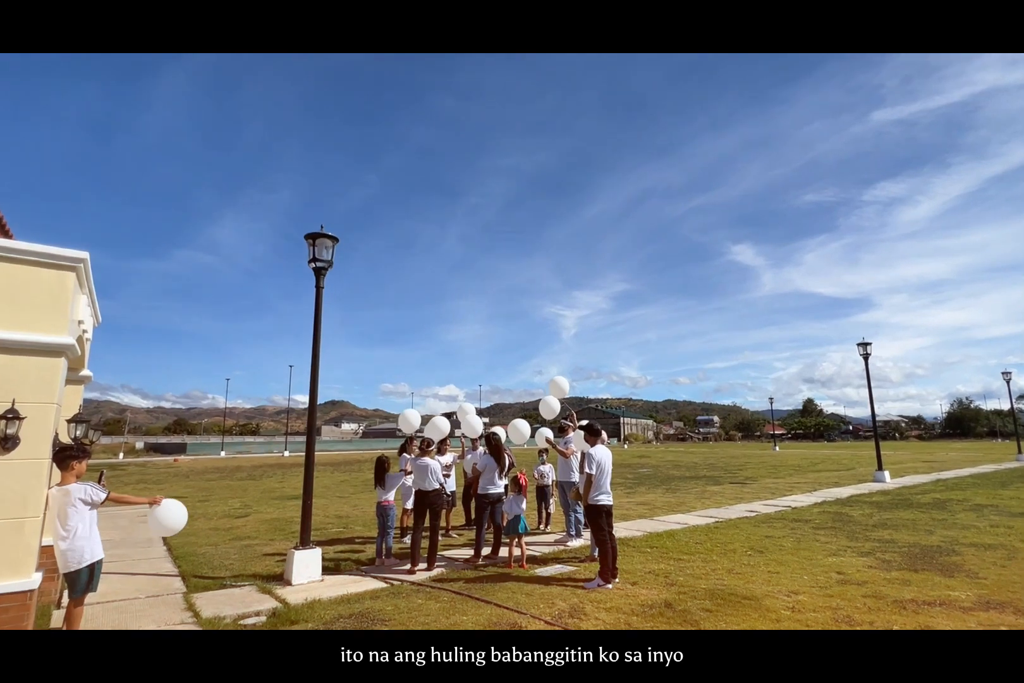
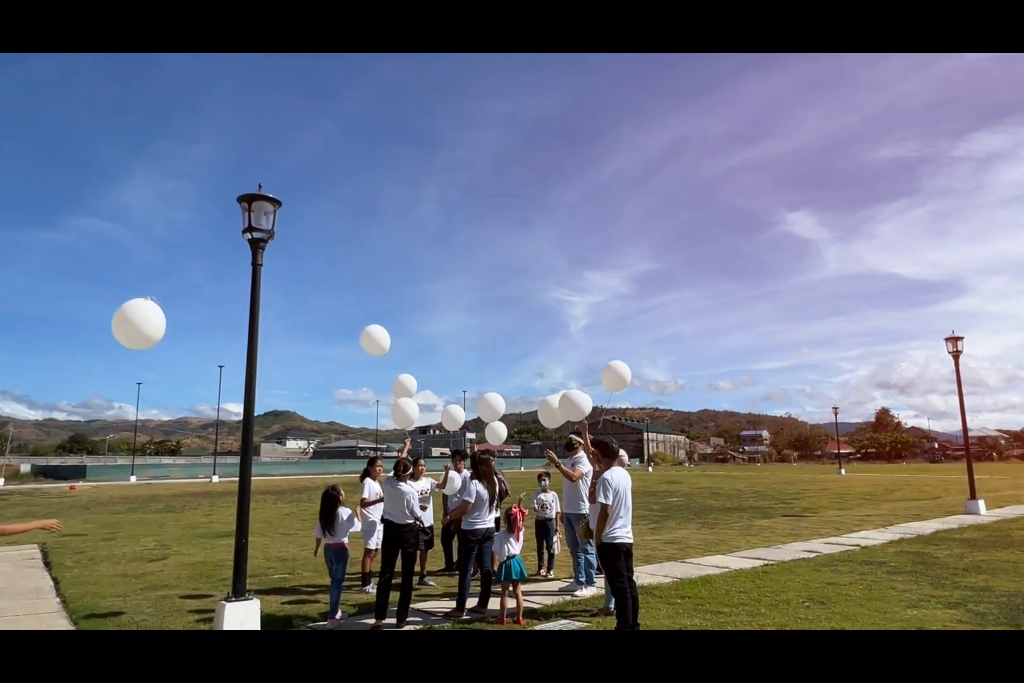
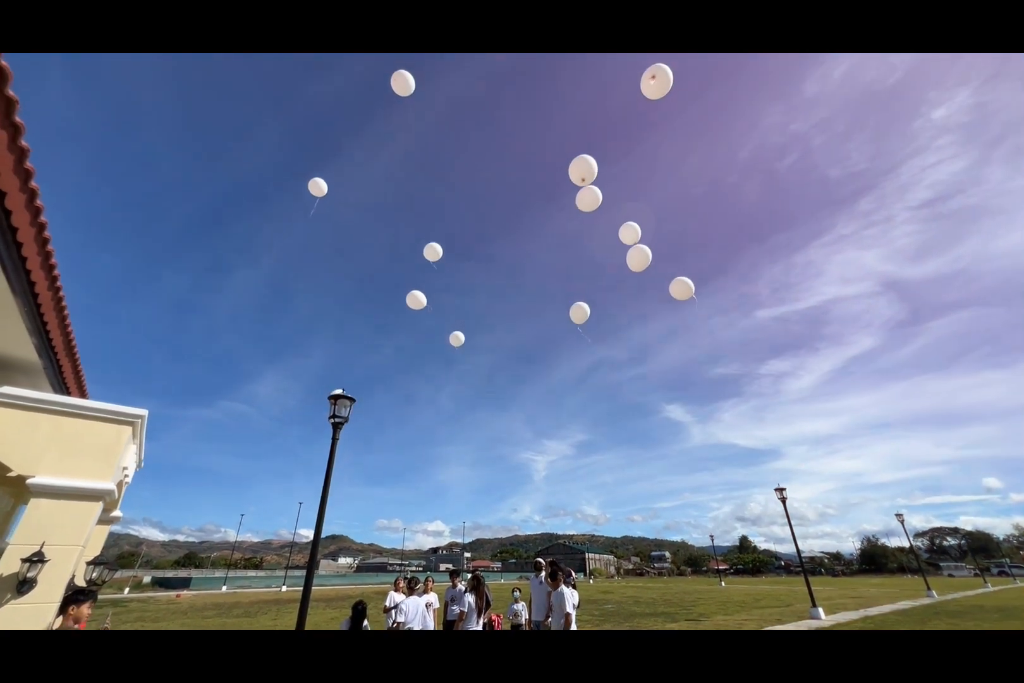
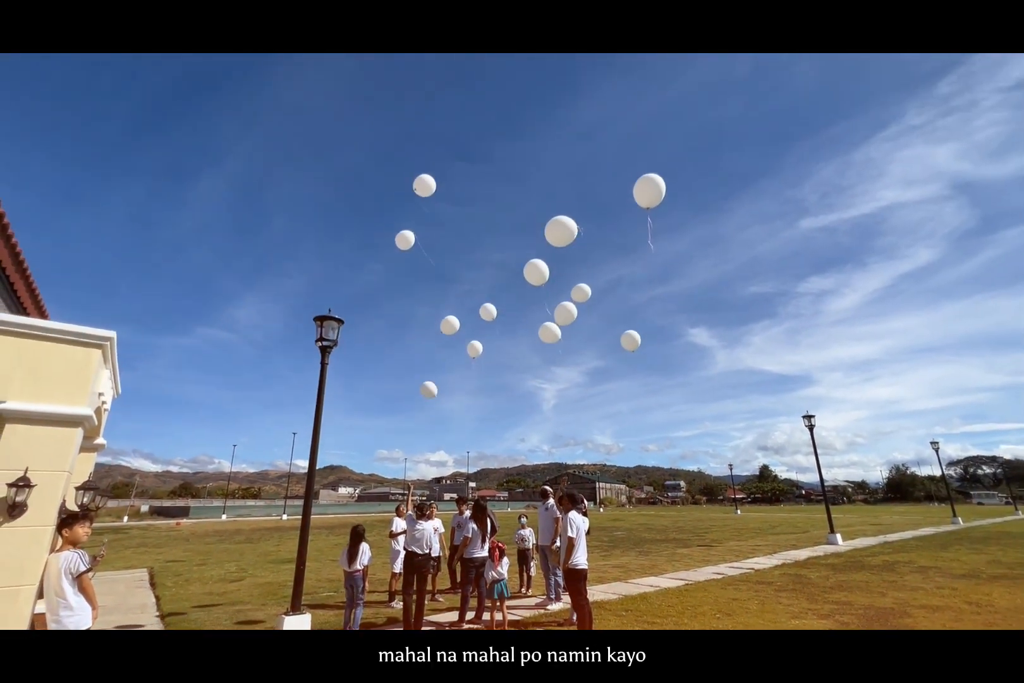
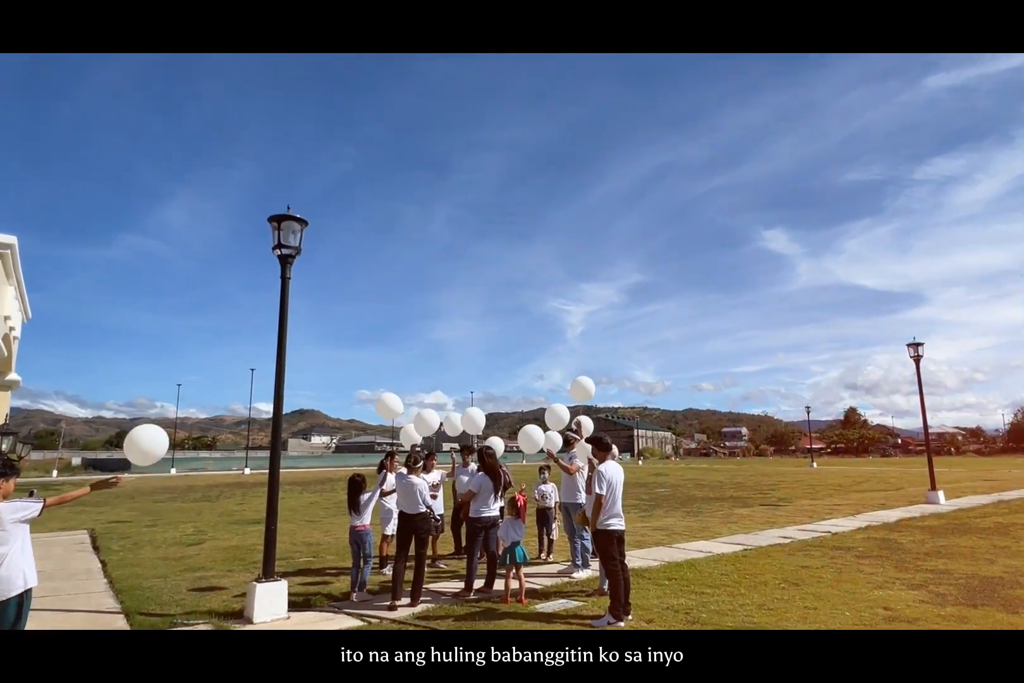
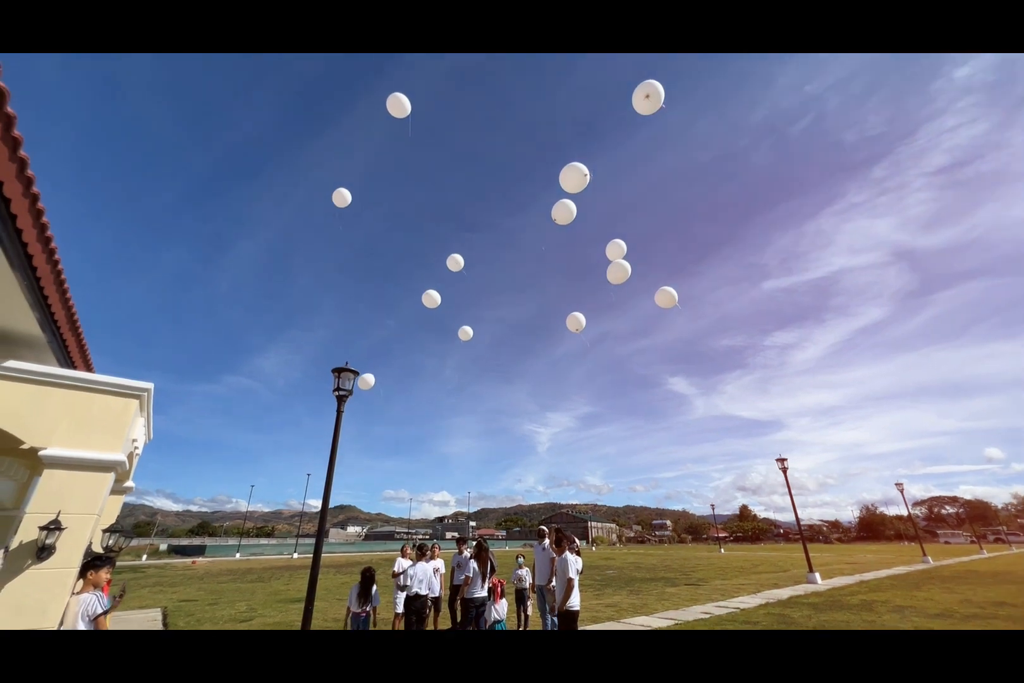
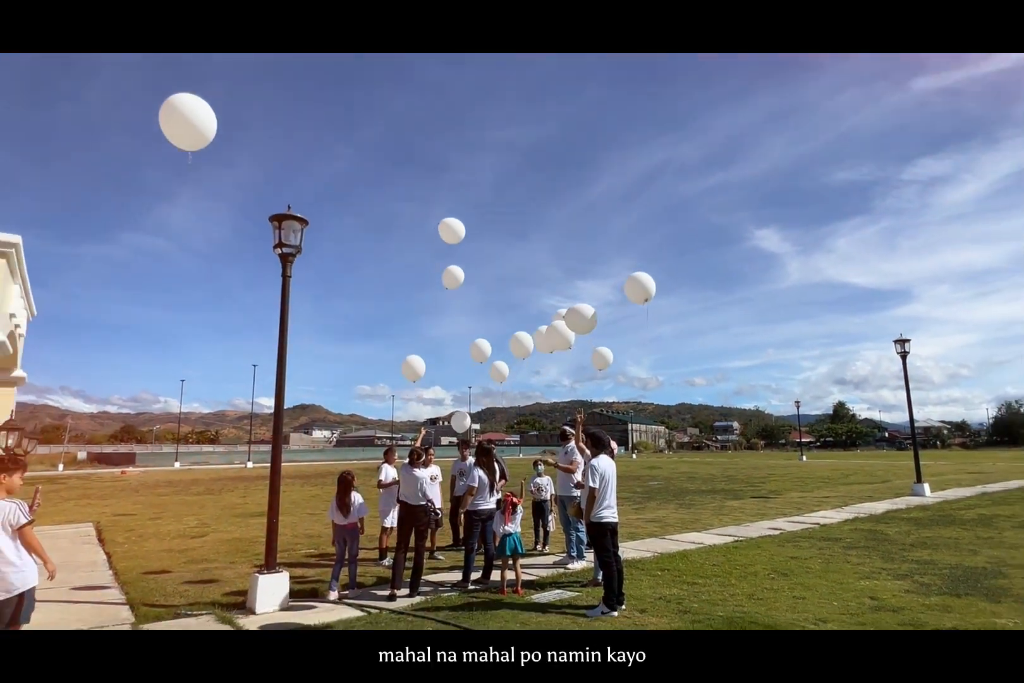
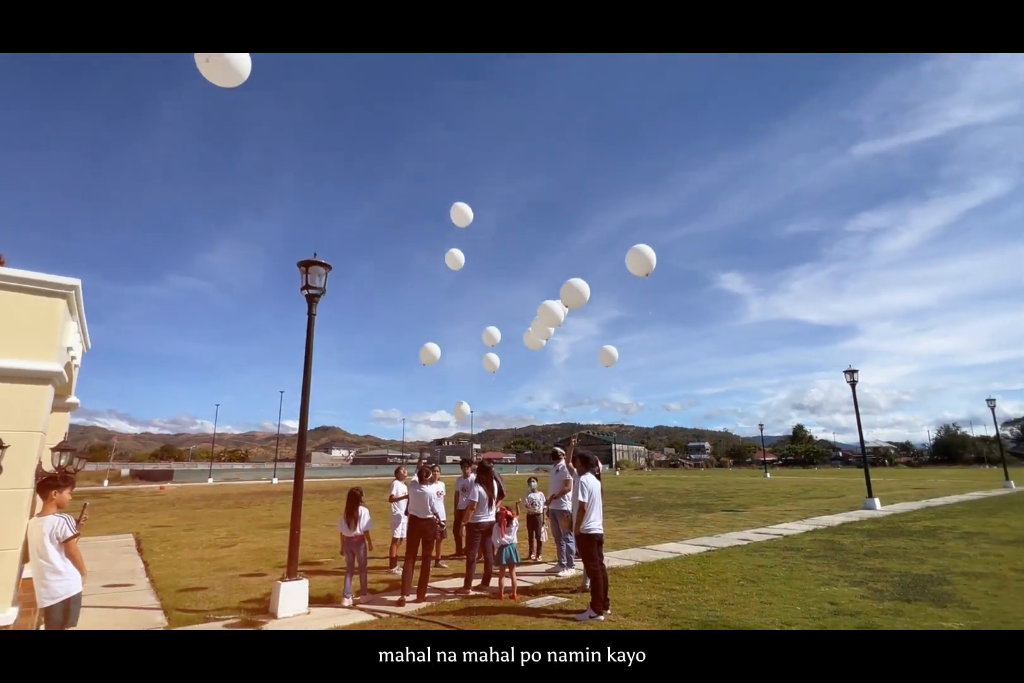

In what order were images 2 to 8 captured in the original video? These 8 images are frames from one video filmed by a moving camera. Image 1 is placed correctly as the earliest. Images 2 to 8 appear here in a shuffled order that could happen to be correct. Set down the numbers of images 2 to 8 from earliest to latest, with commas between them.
5, 2, 7, 8, 4, 6, 3
